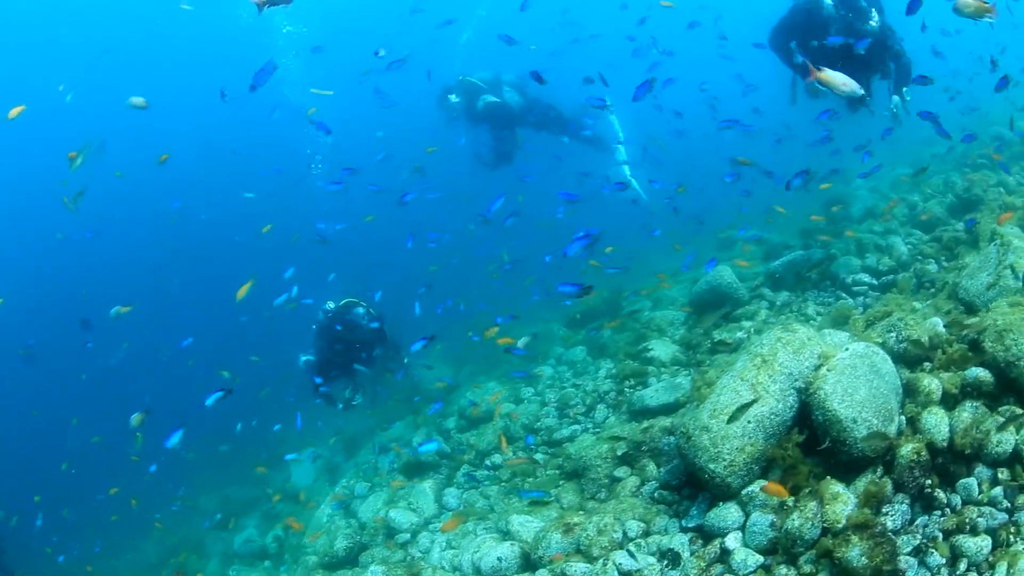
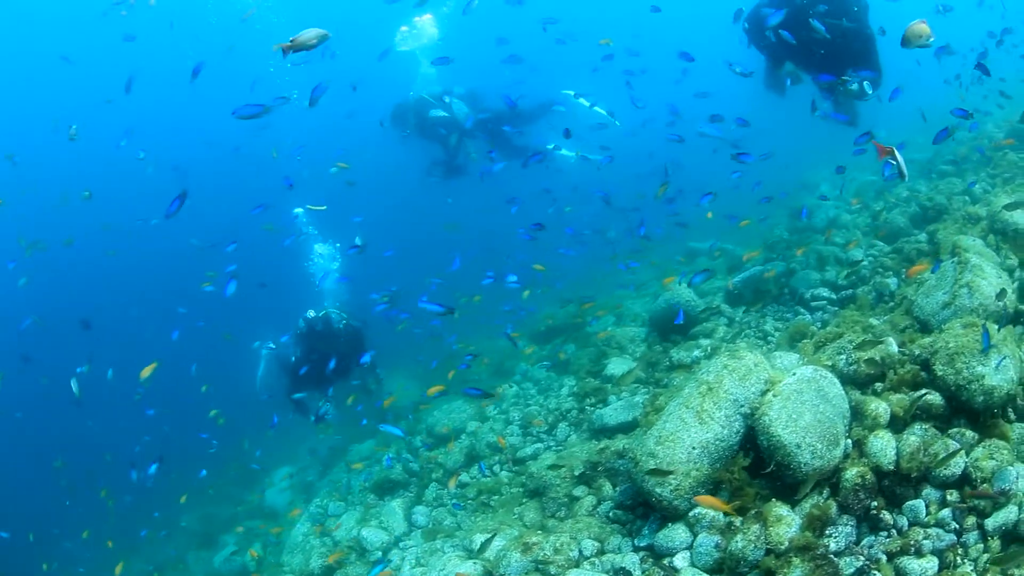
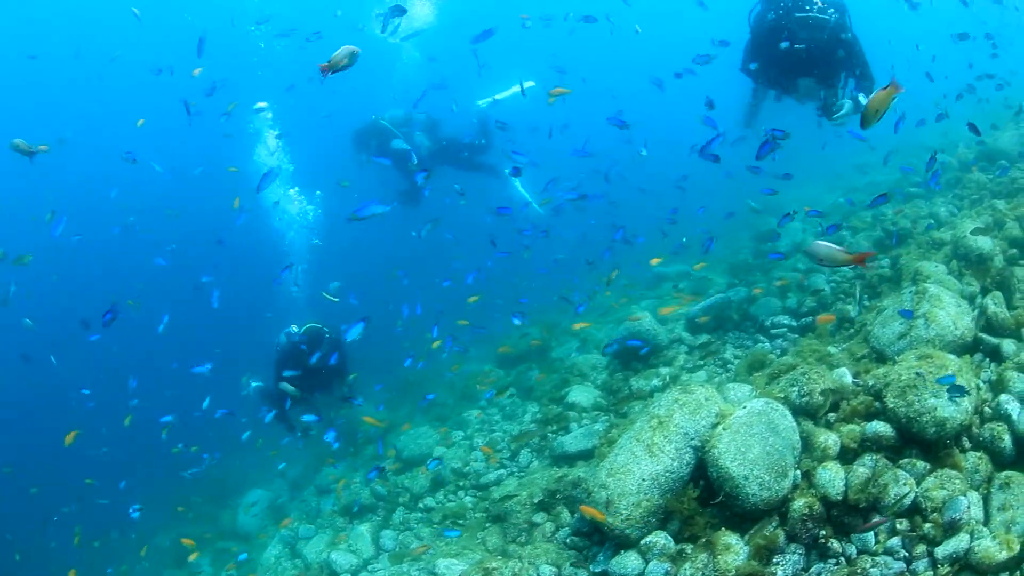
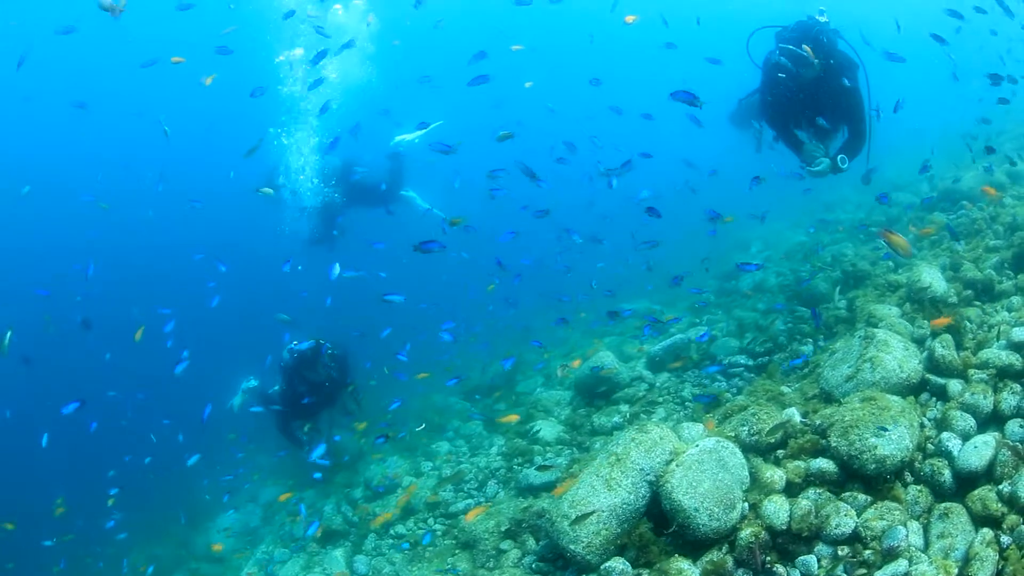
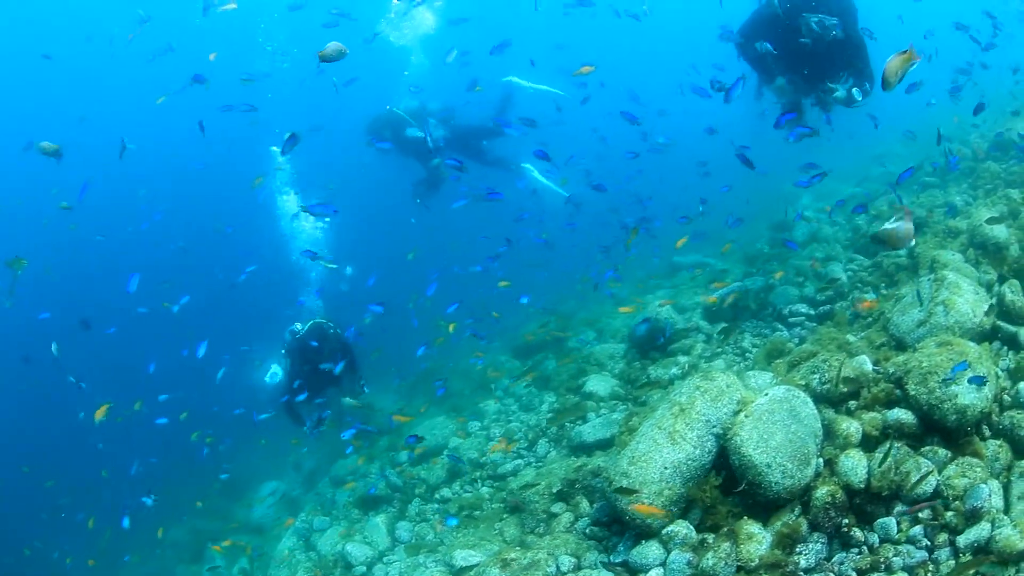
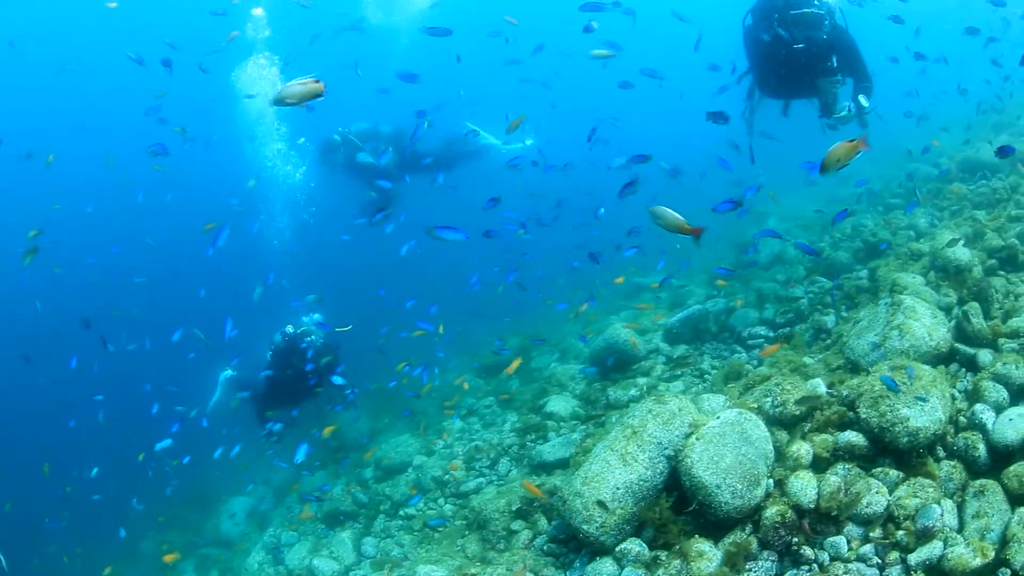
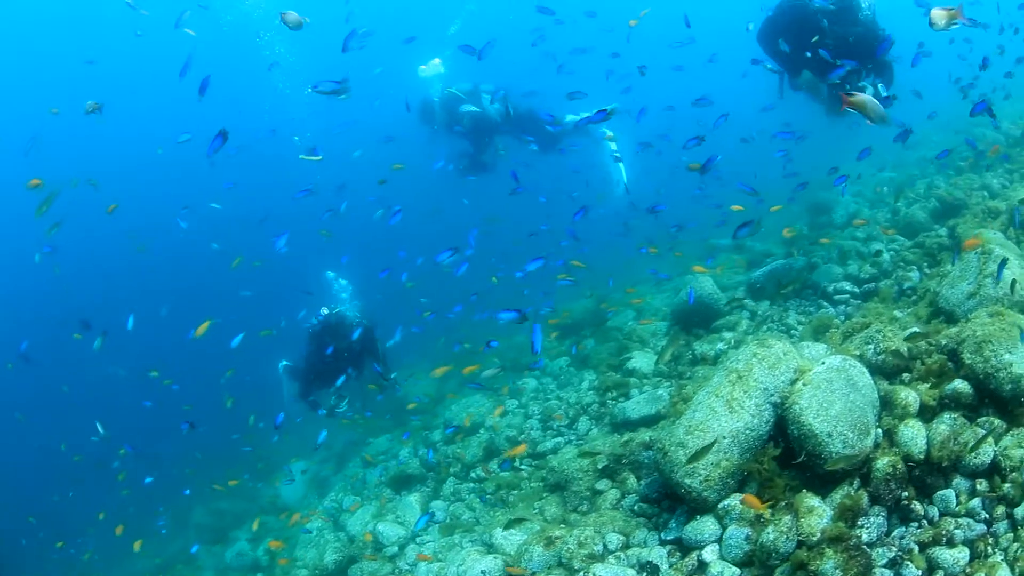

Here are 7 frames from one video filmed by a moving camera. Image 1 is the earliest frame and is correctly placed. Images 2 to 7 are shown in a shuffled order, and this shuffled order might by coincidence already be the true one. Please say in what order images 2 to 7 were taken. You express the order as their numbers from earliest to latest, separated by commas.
7, 2, 5, 3, 6, 4
